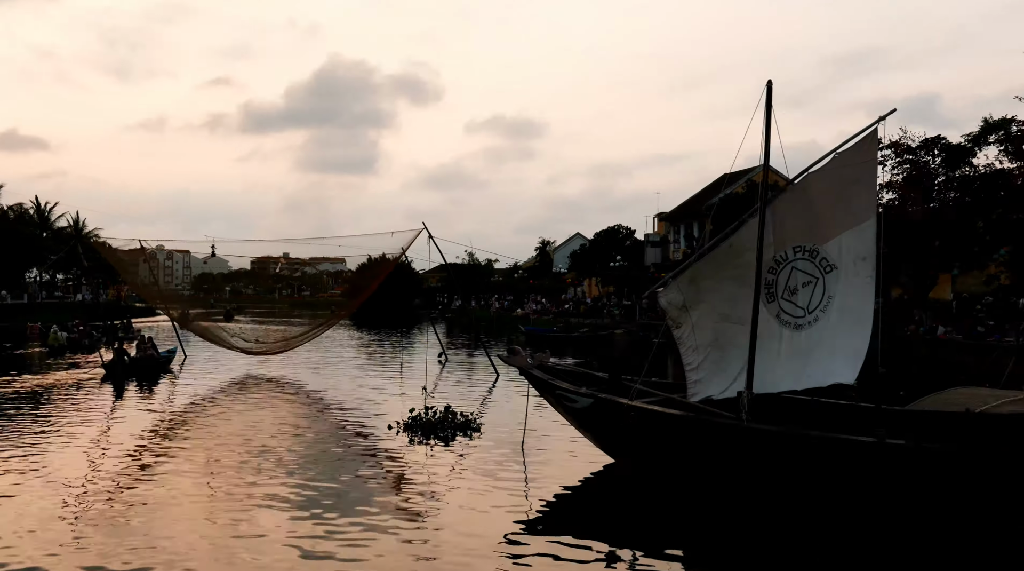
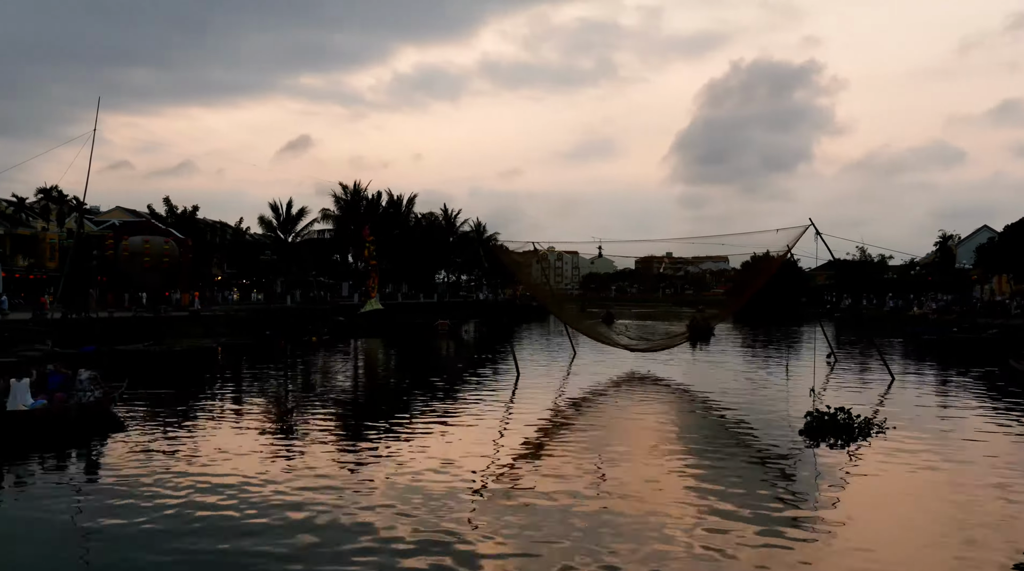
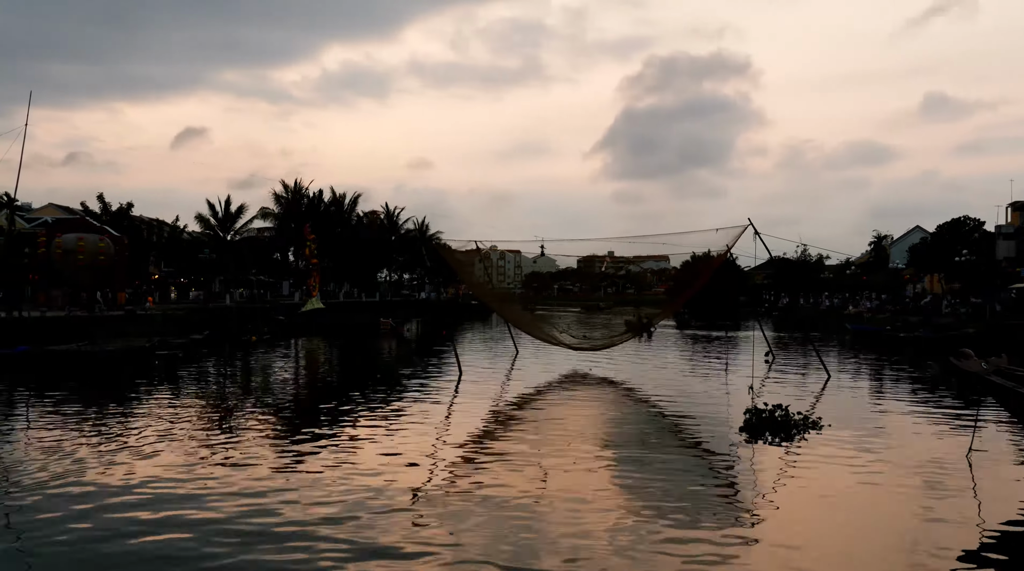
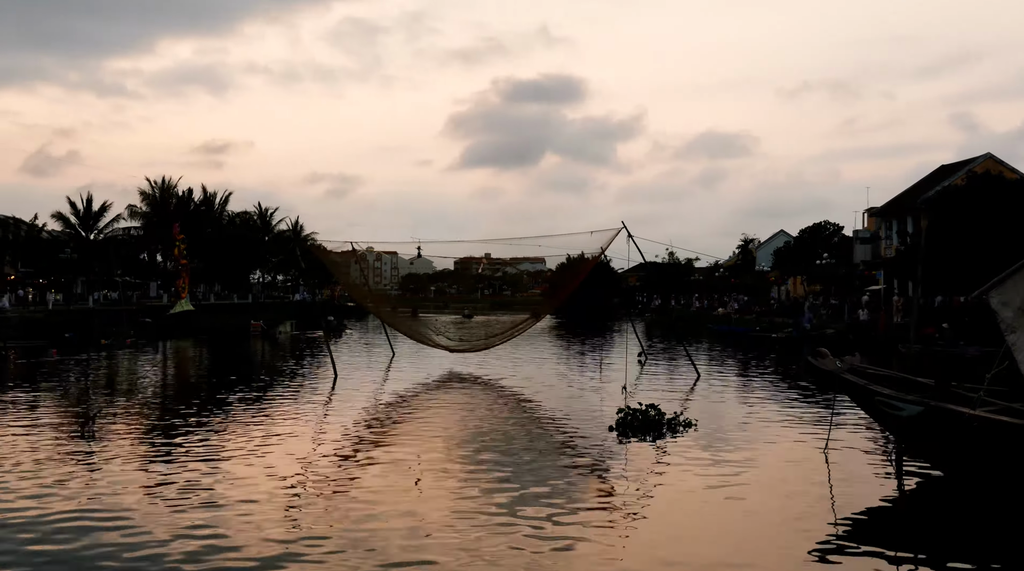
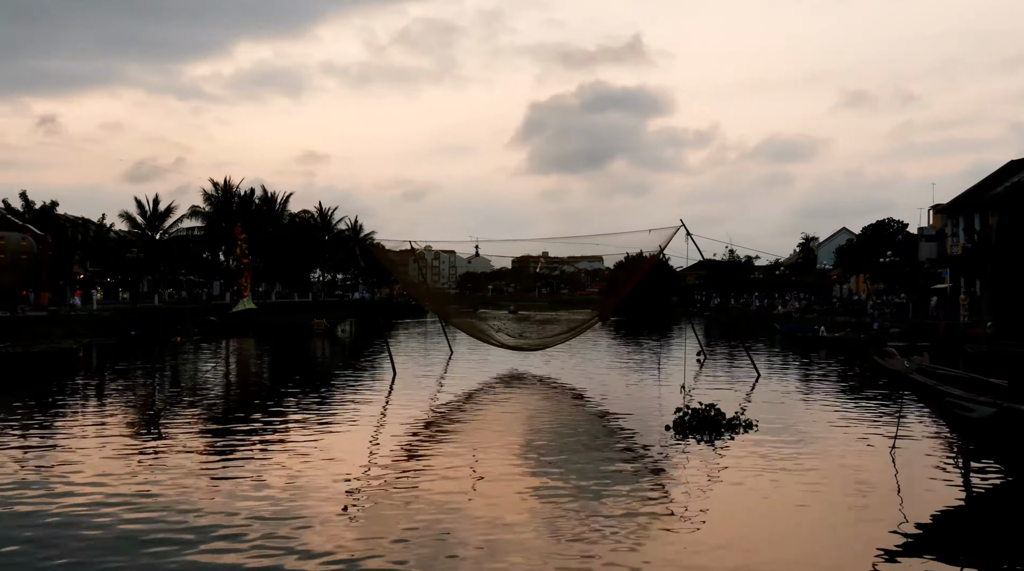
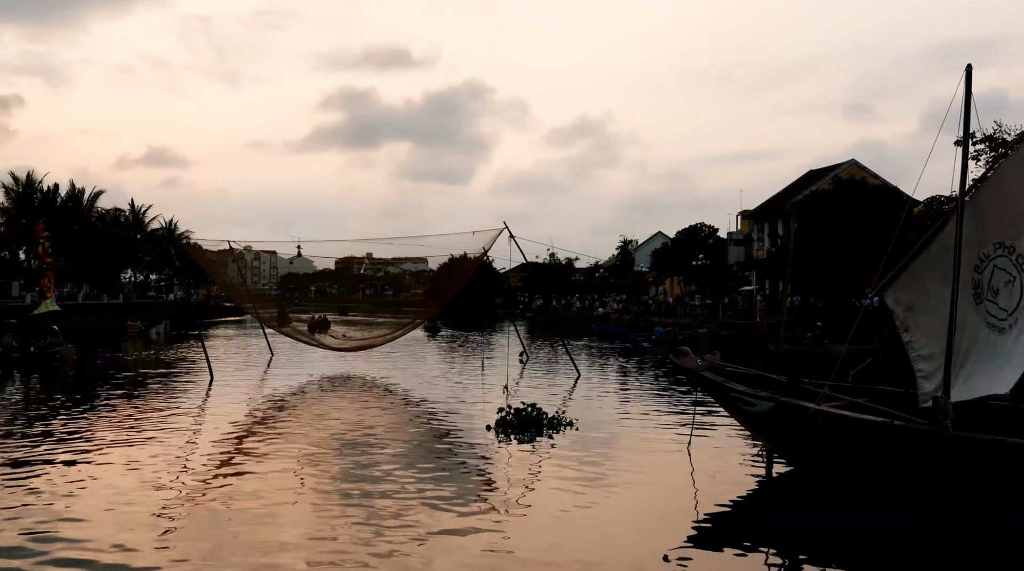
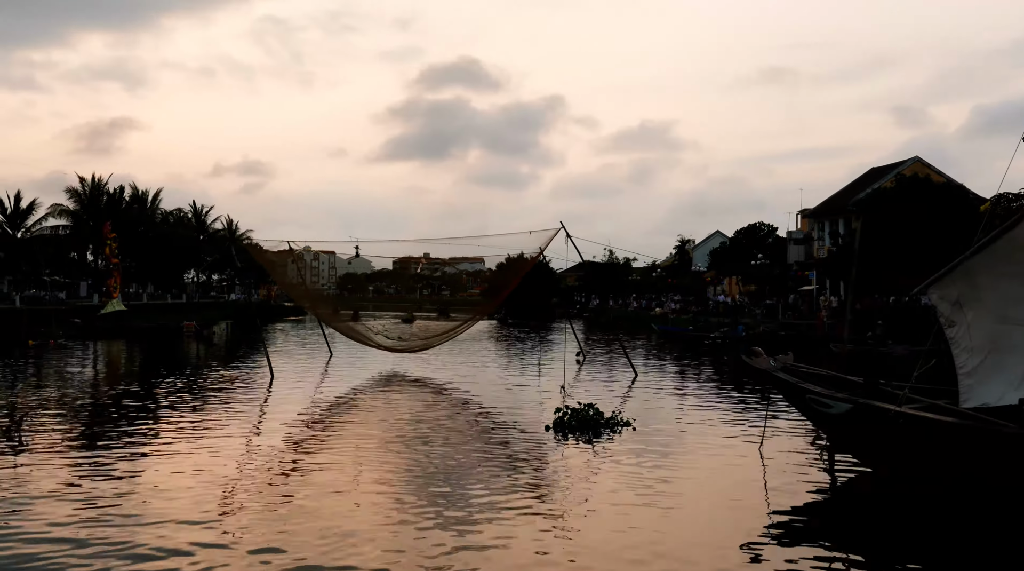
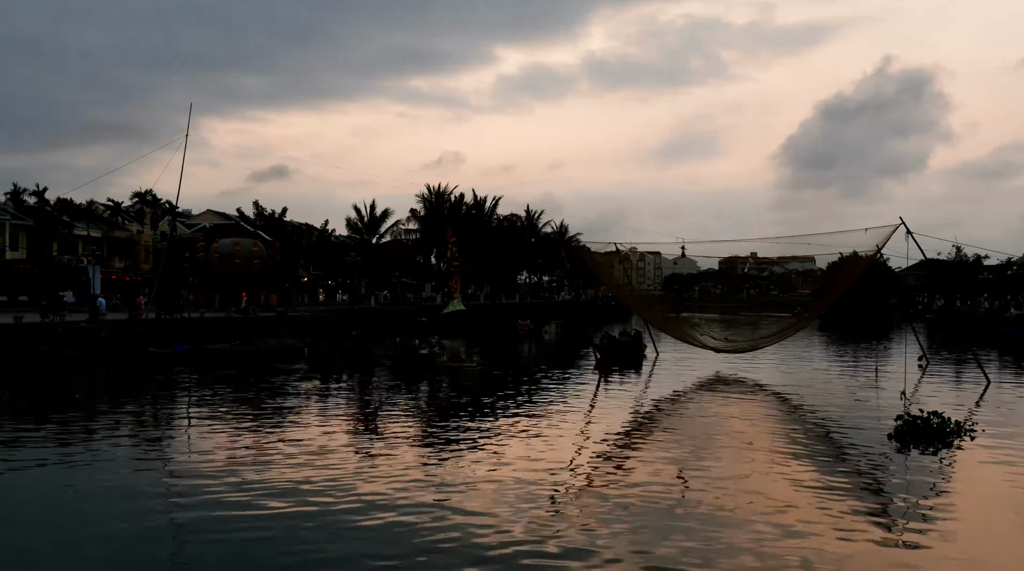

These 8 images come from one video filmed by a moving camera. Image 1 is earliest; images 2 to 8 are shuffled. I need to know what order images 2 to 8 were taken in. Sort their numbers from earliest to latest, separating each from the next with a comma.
6, 7, 4, 5, 3, 2, 8
